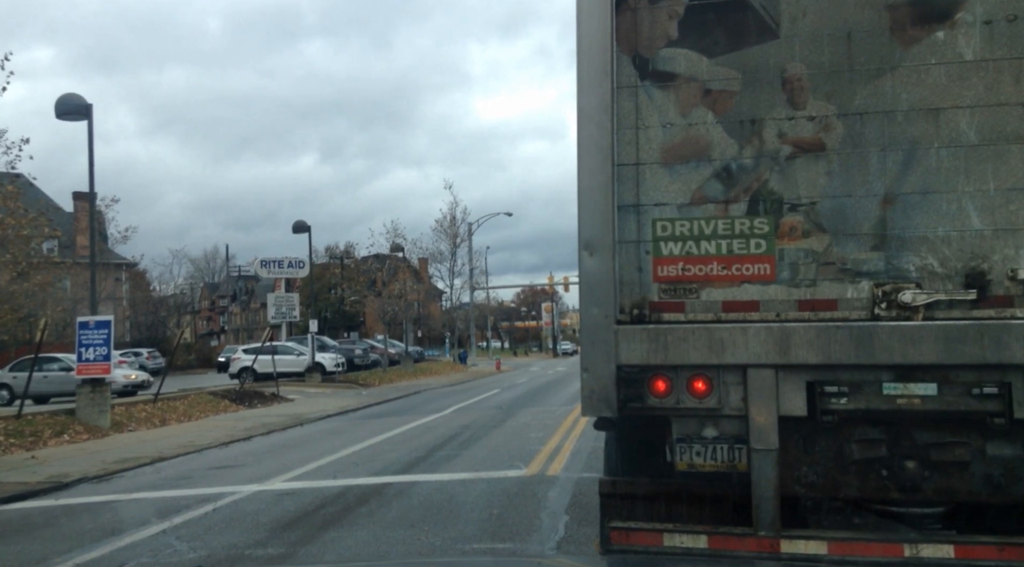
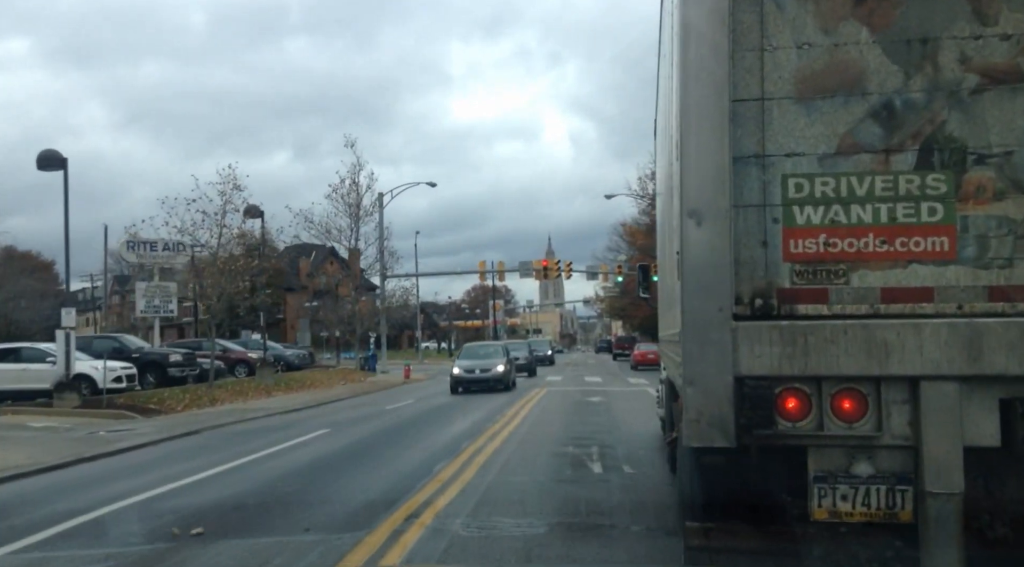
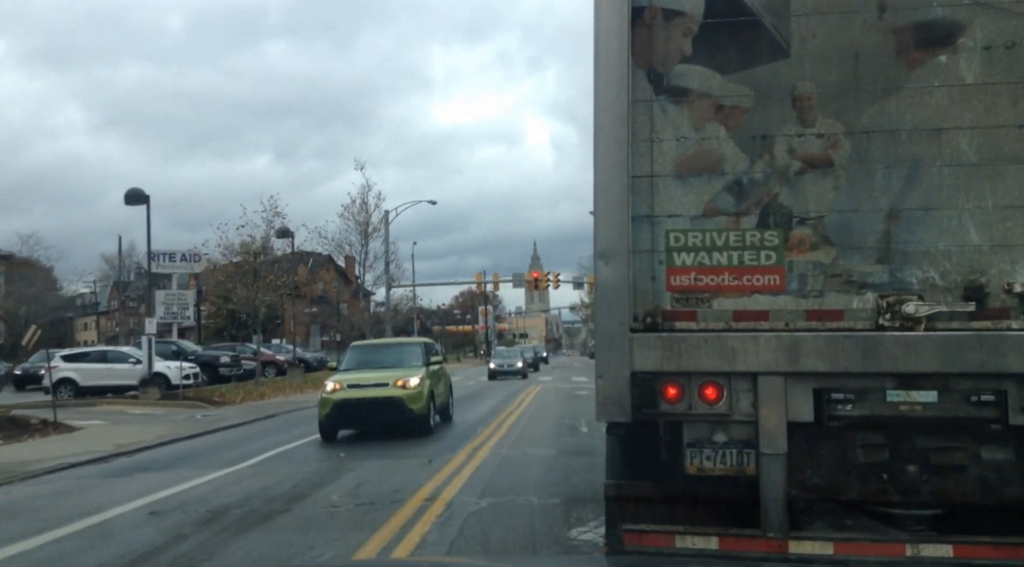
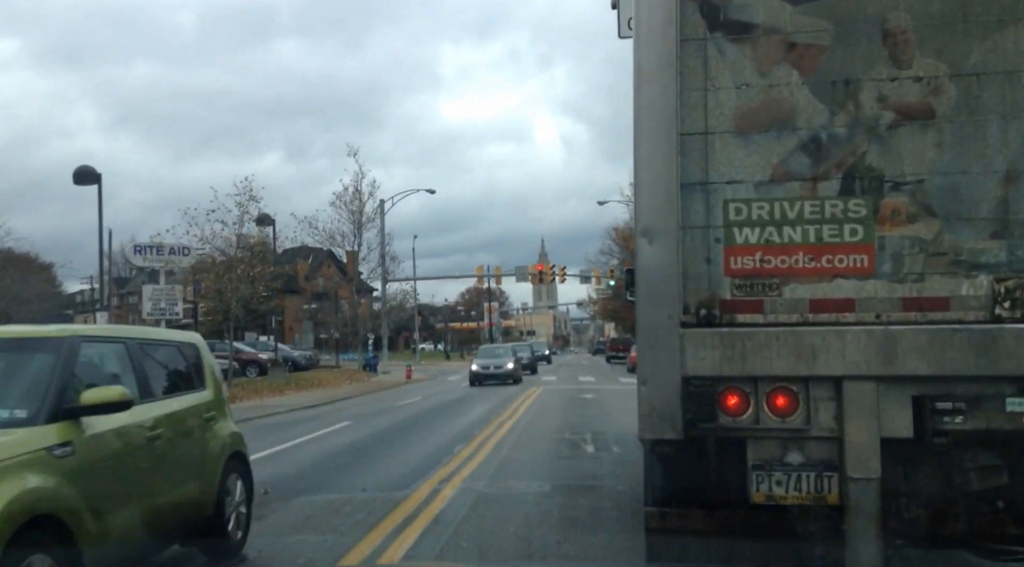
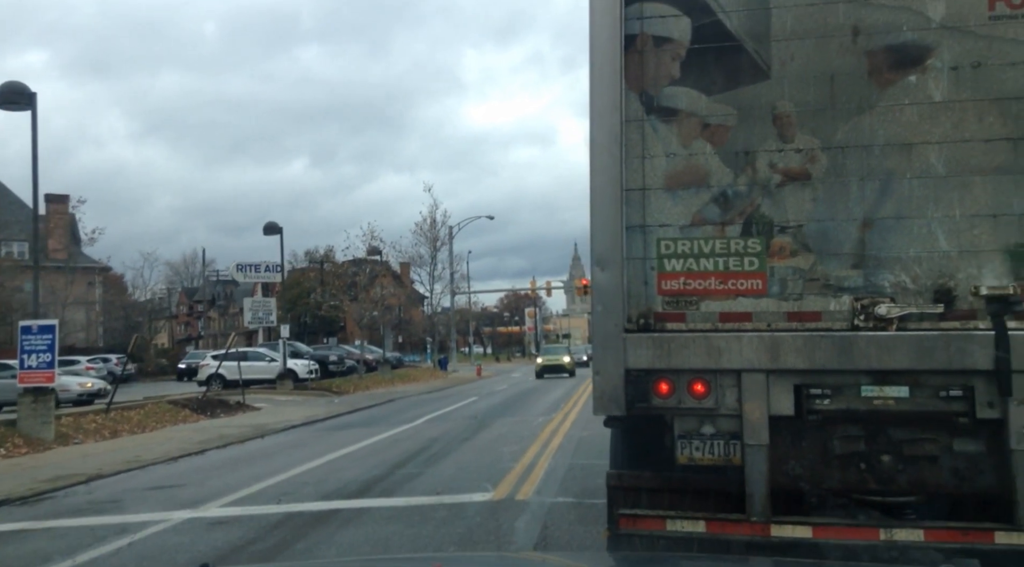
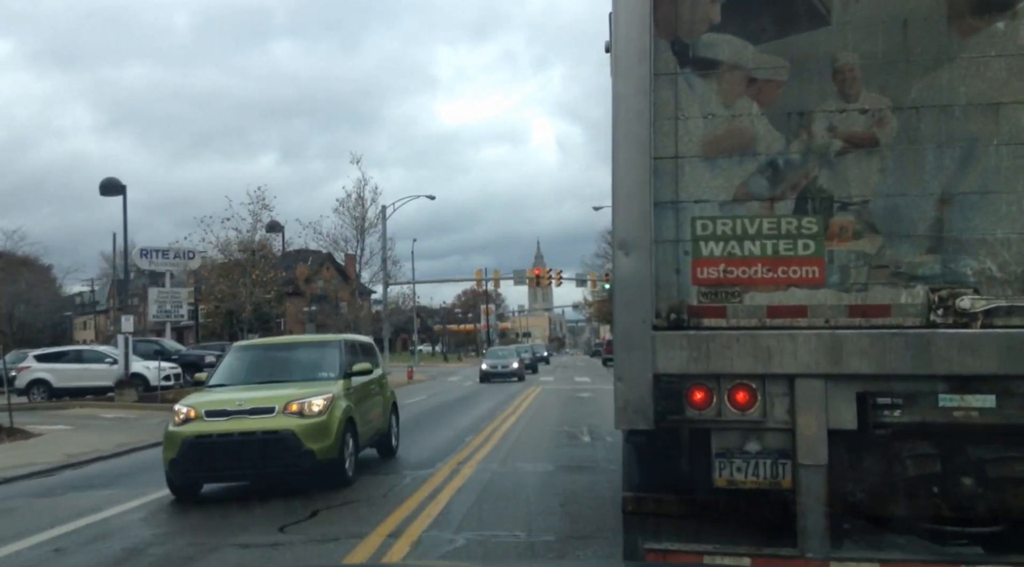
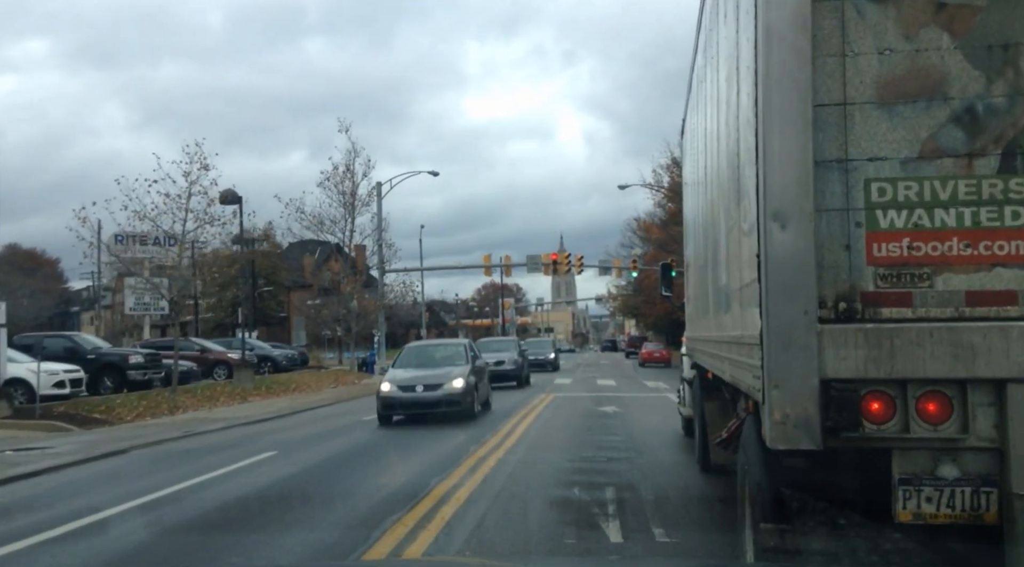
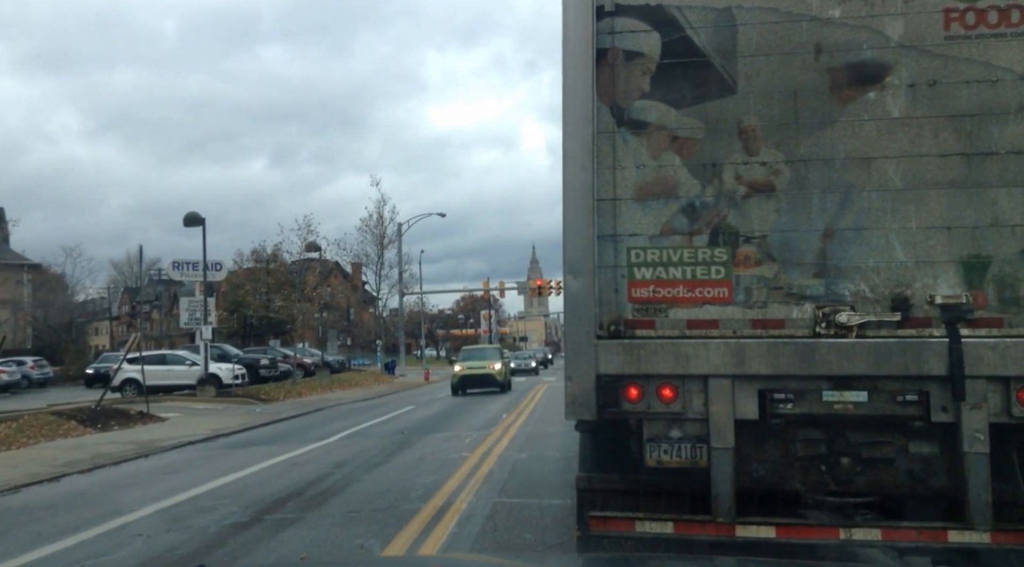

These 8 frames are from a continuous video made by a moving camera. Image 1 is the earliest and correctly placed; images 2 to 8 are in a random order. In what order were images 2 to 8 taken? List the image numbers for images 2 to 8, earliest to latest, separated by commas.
5, 8, 3, 6, 4, 2, 7
